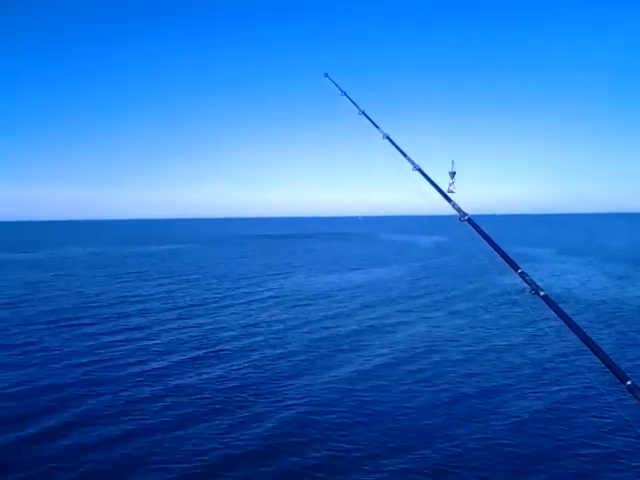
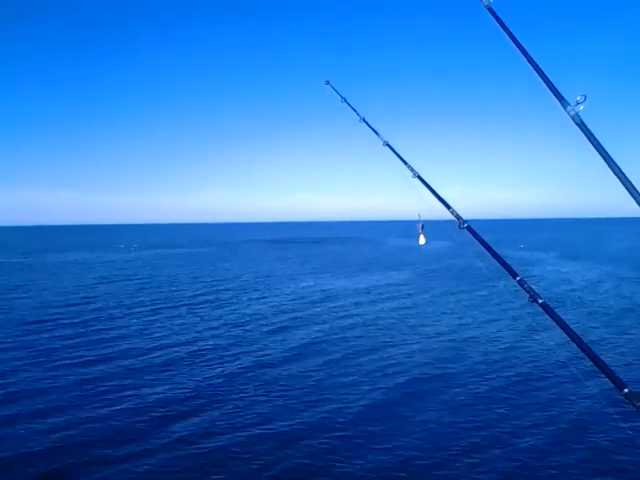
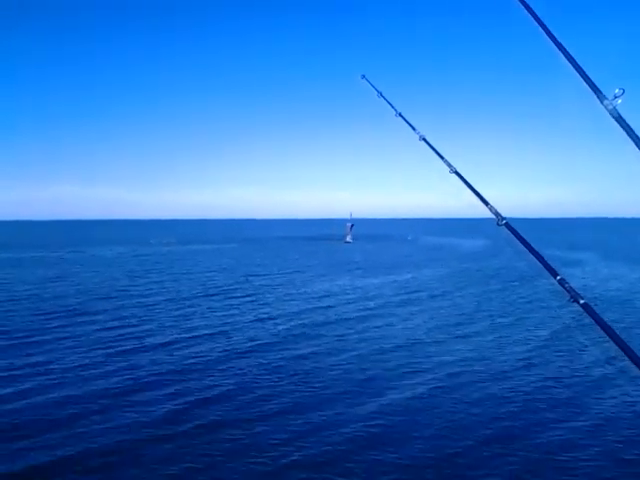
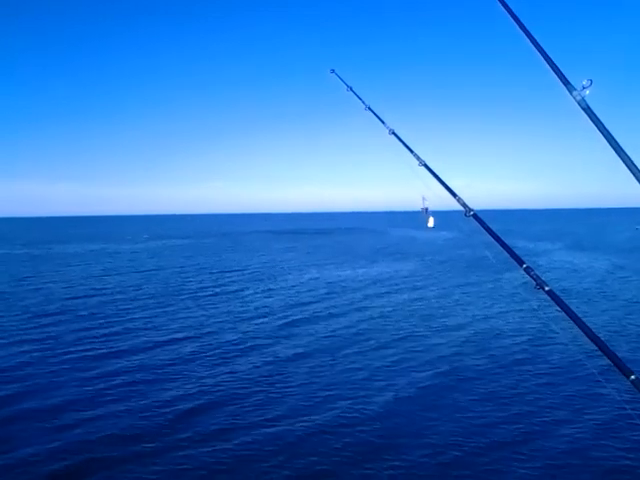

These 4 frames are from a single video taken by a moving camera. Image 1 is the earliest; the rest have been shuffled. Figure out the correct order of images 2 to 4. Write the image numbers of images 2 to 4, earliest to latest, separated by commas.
4, 2, 3
